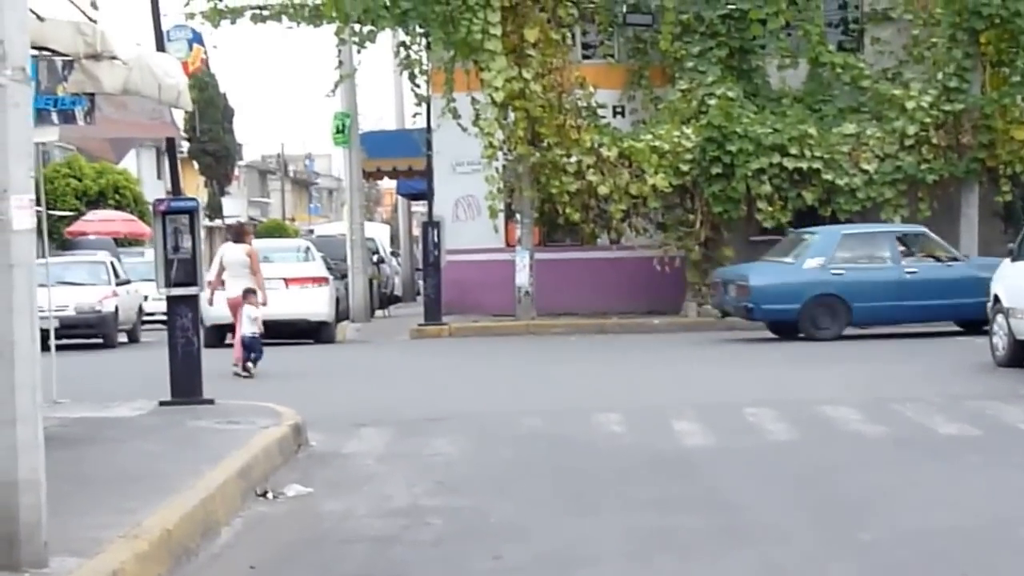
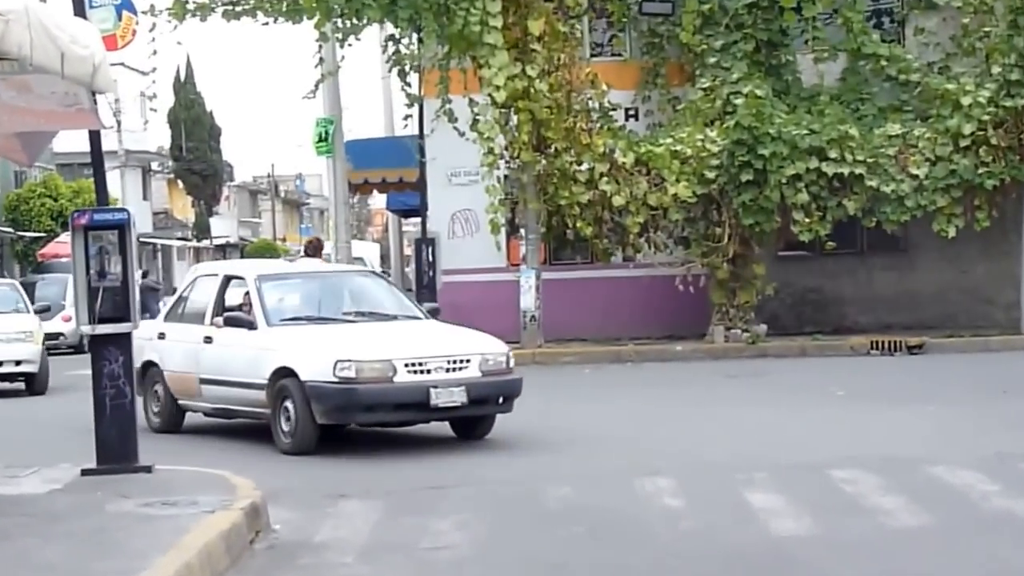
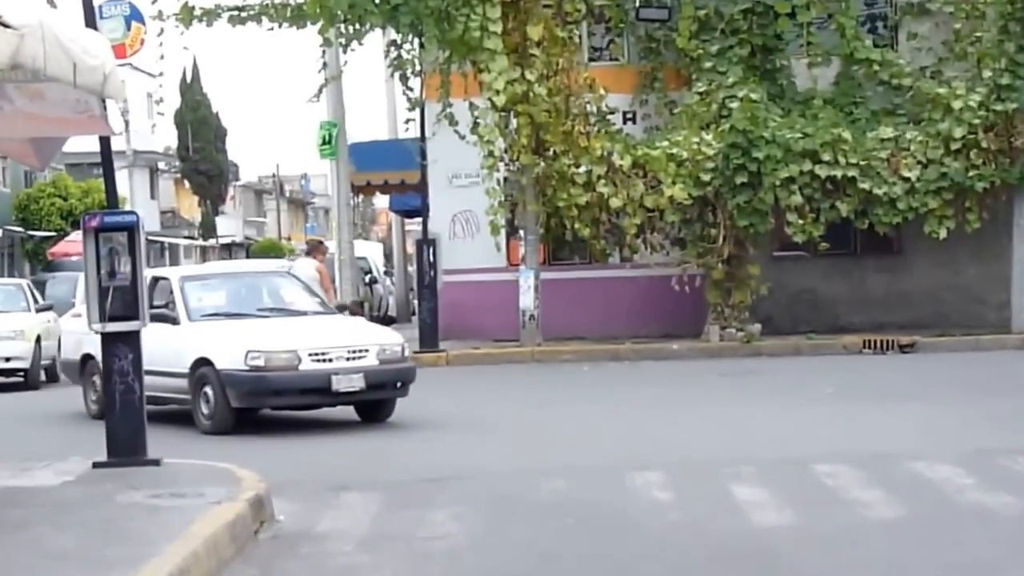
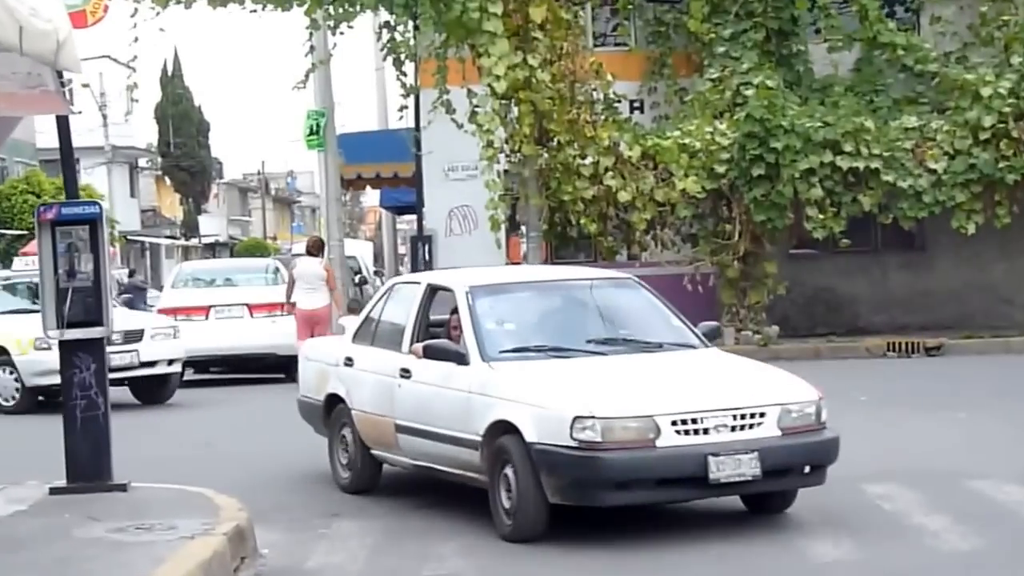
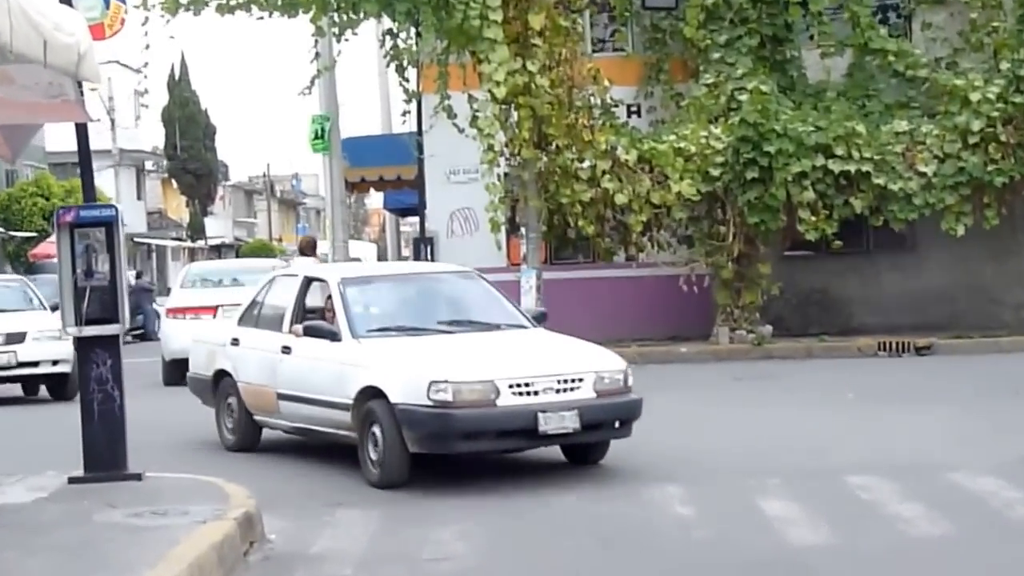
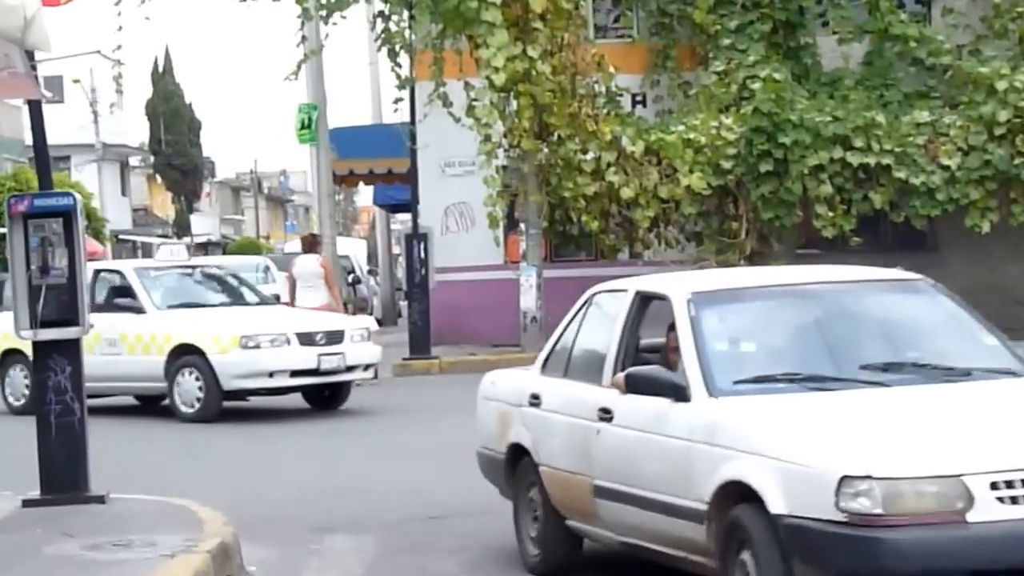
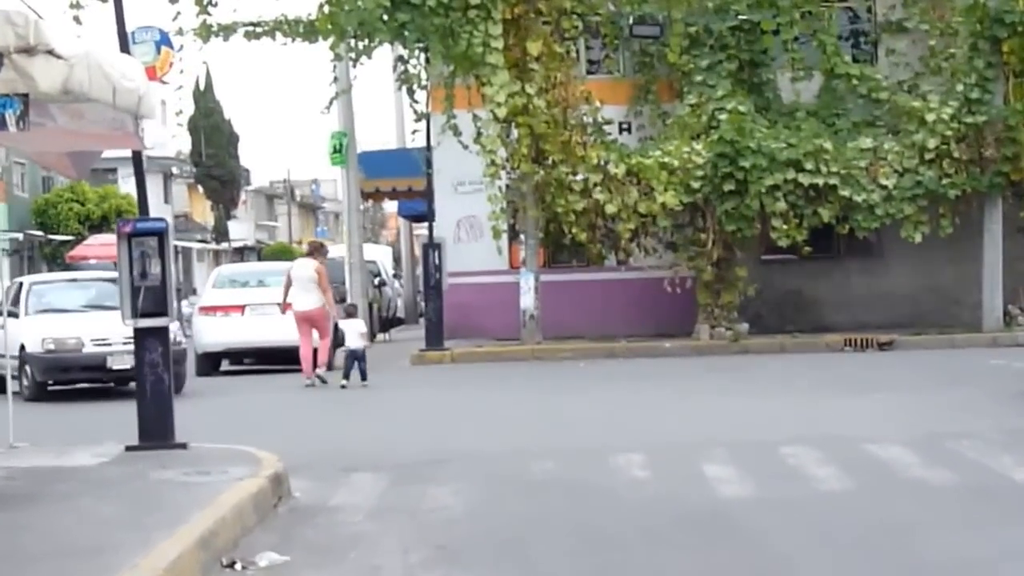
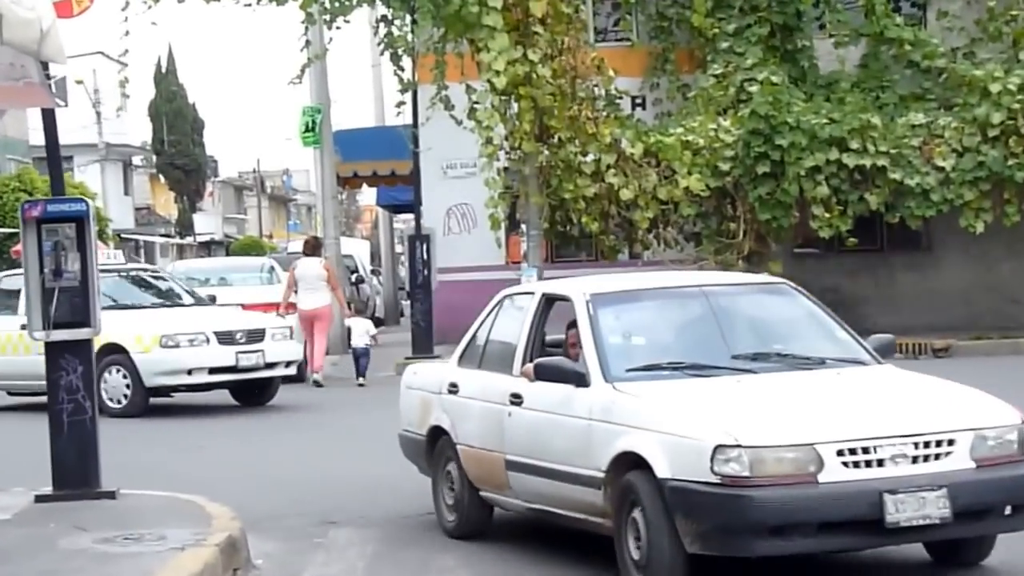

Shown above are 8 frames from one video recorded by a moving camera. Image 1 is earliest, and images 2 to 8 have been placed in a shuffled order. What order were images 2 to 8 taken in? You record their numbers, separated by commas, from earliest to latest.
7, 3, 2, 5, 4, 8, 6
